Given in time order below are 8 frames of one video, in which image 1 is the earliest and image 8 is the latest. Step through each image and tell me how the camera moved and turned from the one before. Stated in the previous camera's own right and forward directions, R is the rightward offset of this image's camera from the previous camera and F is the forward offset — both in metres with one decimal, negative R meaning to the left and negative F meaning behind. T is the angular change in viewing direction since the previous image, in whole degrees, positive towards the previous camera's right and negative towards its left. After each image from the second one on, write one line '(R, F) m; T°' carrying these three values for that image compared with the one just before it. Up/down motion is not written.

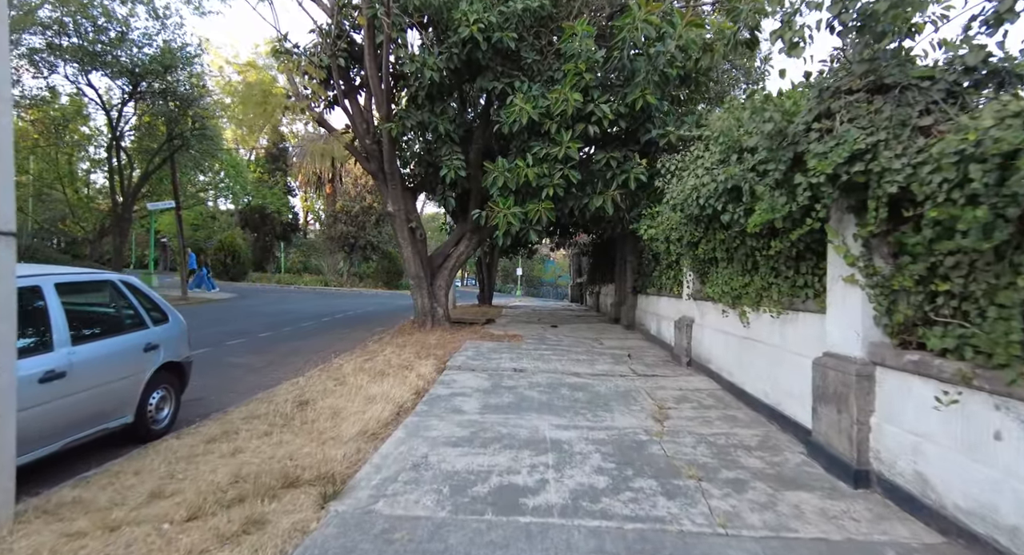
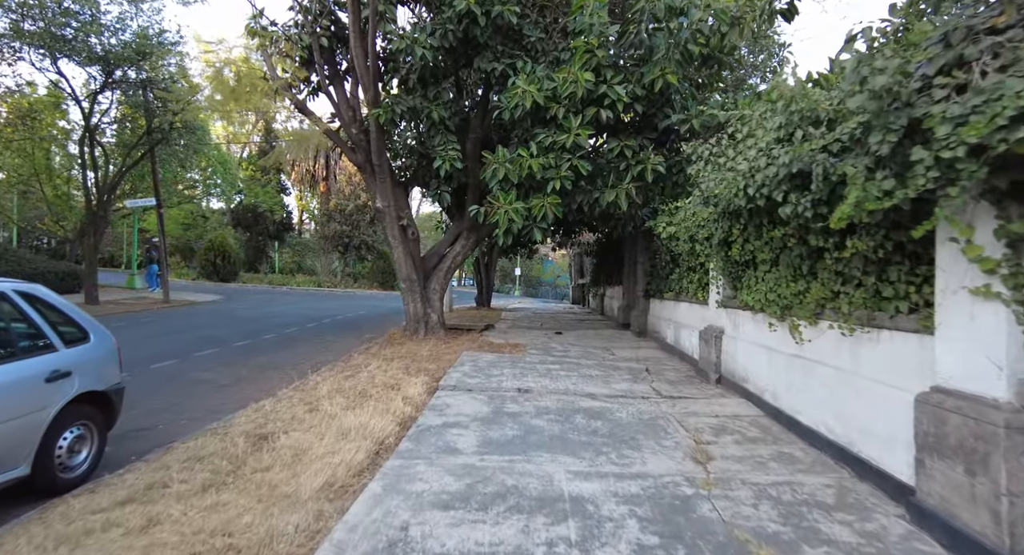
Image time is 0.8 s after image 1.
(-0.1, +1.0) m; 0°
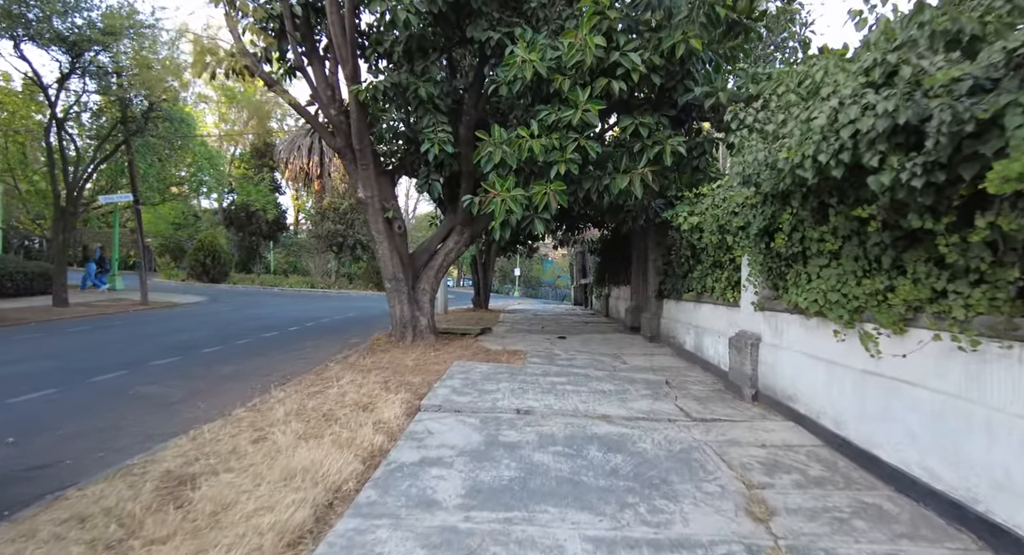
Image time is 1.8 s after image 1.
(0.0, +1.0) m; 0°
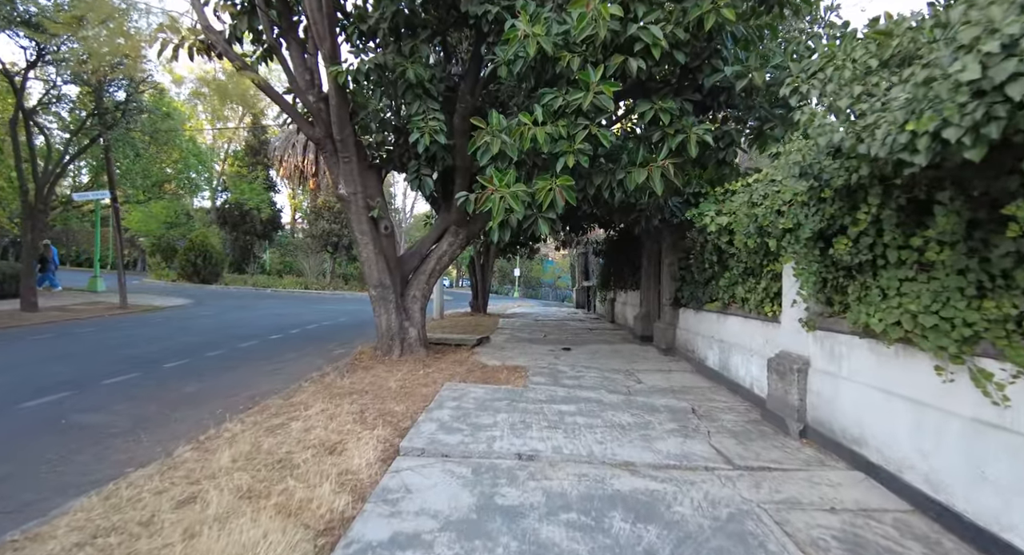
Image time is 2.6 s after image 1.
(0.0, +0.9) m; 0°
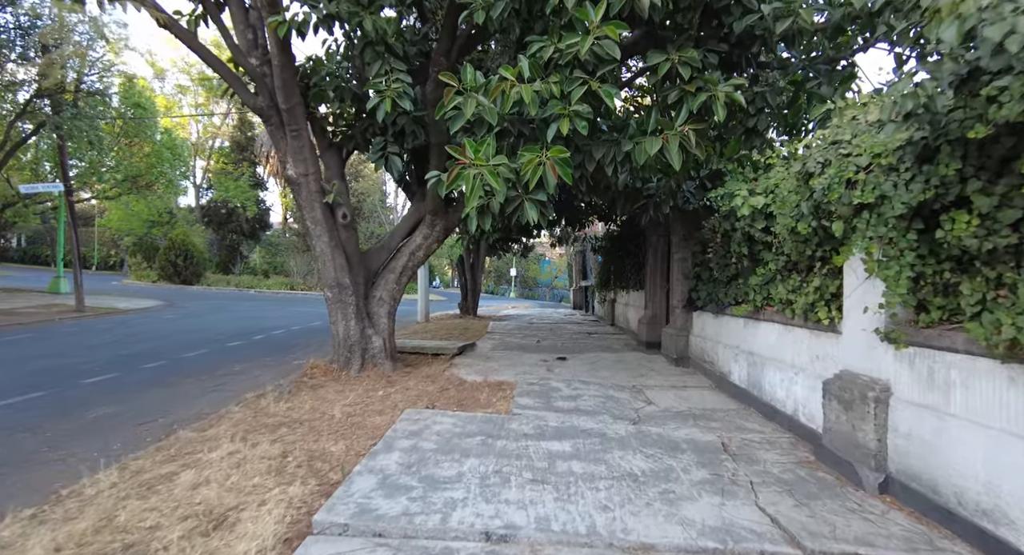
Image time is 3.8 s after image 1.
(+0.2, +1.3) m; 0°
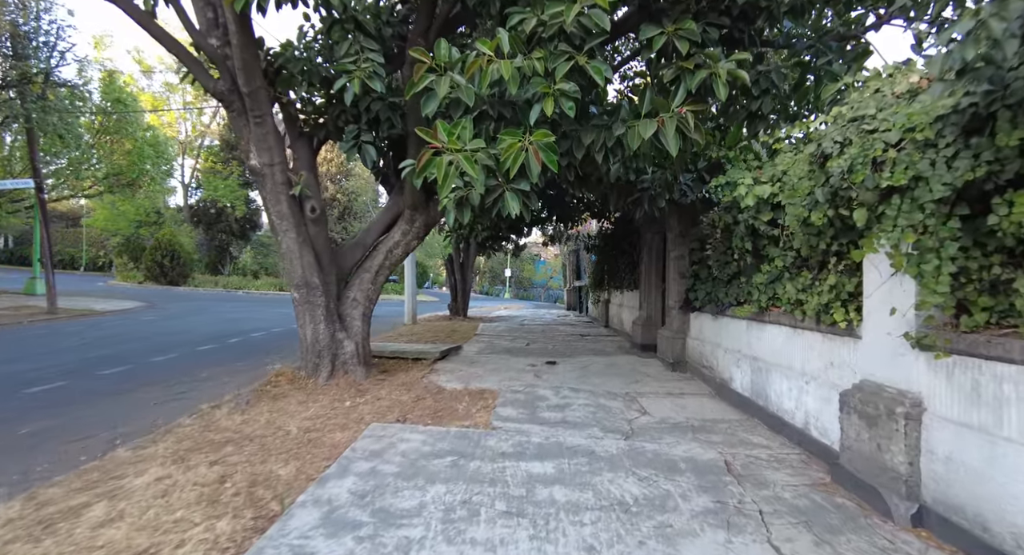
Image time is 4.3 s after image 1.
(+0.2, +0.5) m; 0°
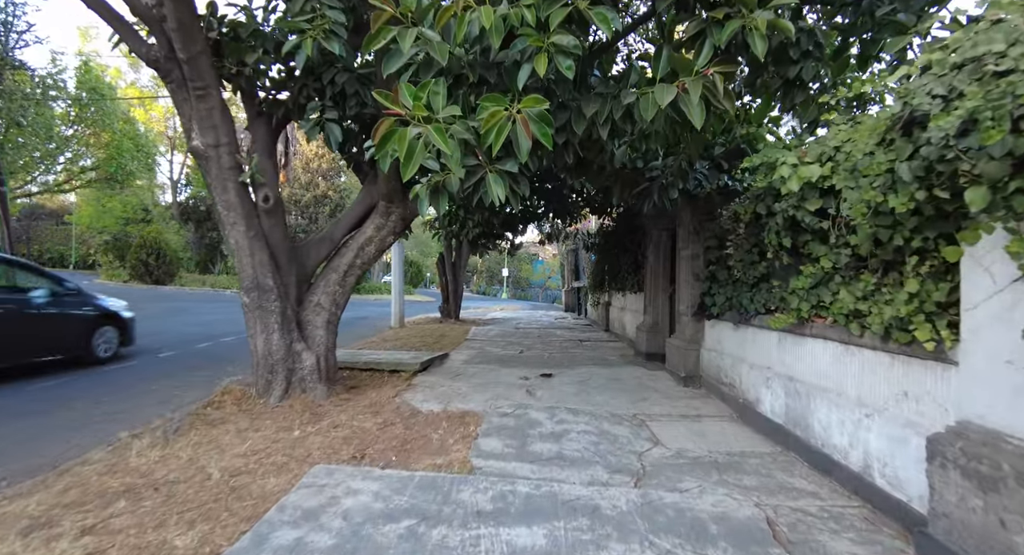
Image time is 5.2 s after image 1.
(+0.1, +0.9) m; 0°
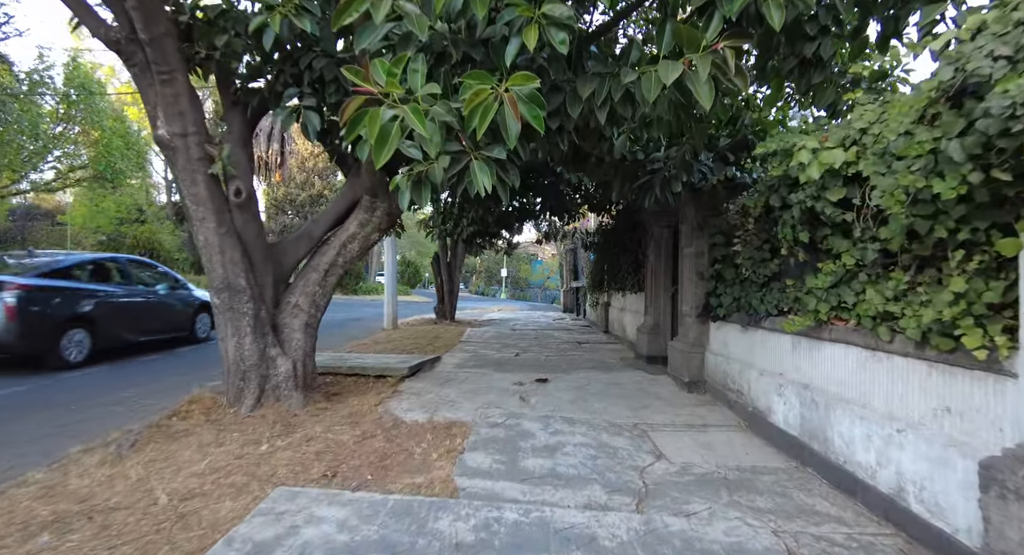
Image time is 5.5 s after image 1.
(+0.1, +0.4) m; 0°
